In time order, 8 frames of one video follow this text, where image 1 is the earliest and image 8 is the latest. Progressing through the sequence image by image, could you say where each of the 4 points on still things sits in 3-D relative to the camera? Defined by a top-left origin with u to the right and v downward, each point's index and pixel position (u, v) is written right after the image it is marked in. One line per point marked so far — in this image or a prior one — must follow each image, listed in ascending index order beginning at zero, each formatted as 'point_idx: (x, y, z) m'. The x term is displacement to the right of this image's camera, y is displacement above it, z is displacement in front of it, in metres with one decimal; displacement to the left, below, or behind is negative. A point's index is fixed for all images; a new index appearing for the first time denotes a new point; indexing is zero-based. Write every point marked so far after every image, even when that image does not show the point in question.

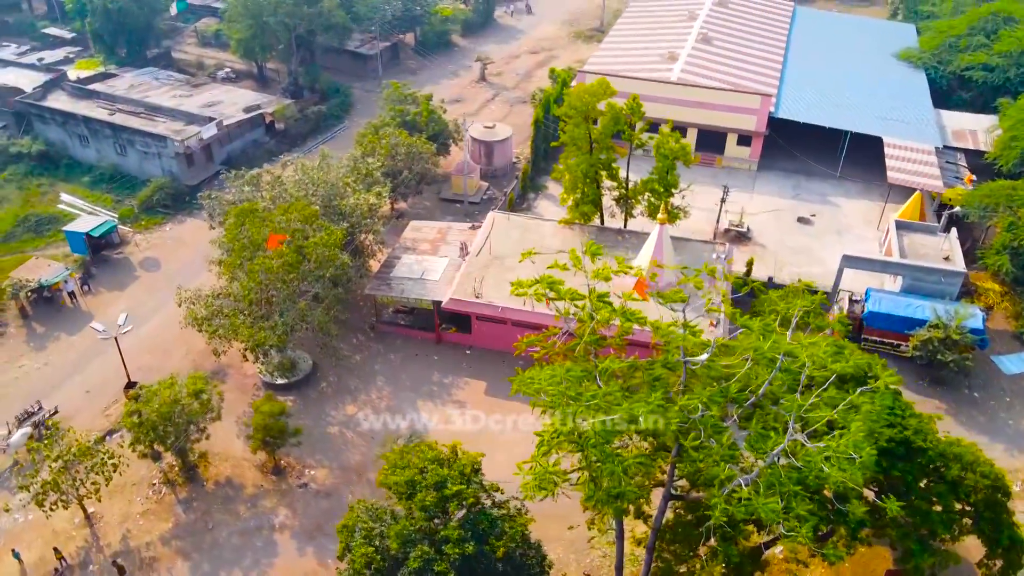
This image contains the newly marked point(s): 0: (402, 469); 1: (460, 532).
0: (-2.1, -3.5, +15.5) m
1: (-1.0, -4.5, +14.6) m
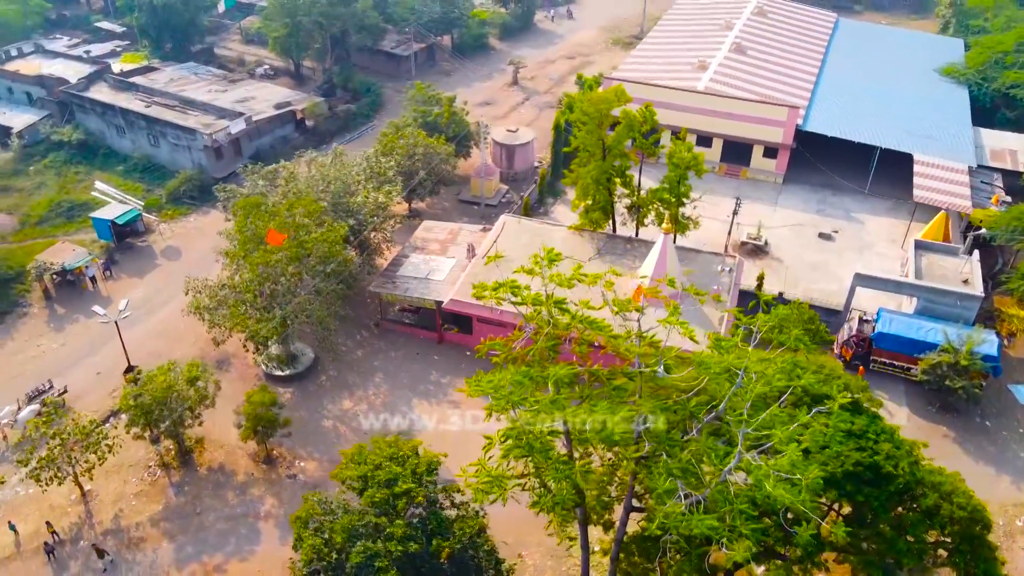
0: (-3.0, -3.5, +15.7) m
1: (-2.0, -4.5, +14.6) m
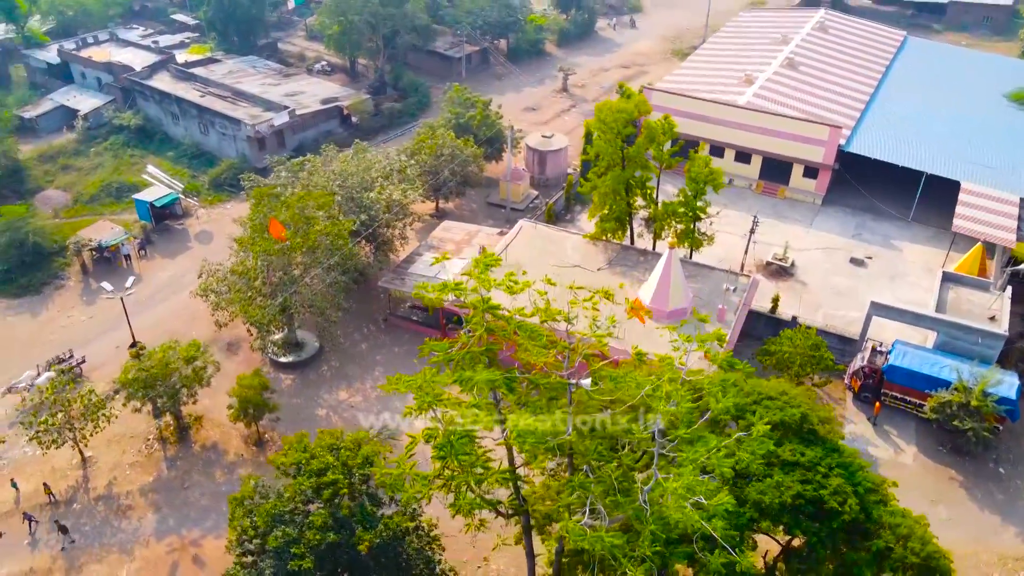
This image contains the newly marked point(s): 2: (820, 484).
0: (-4.4, -3.3, +16.0) m
1: (-3.6, -4.4, +14.9) m
2: (+6.1, -3.9, +15.7) m
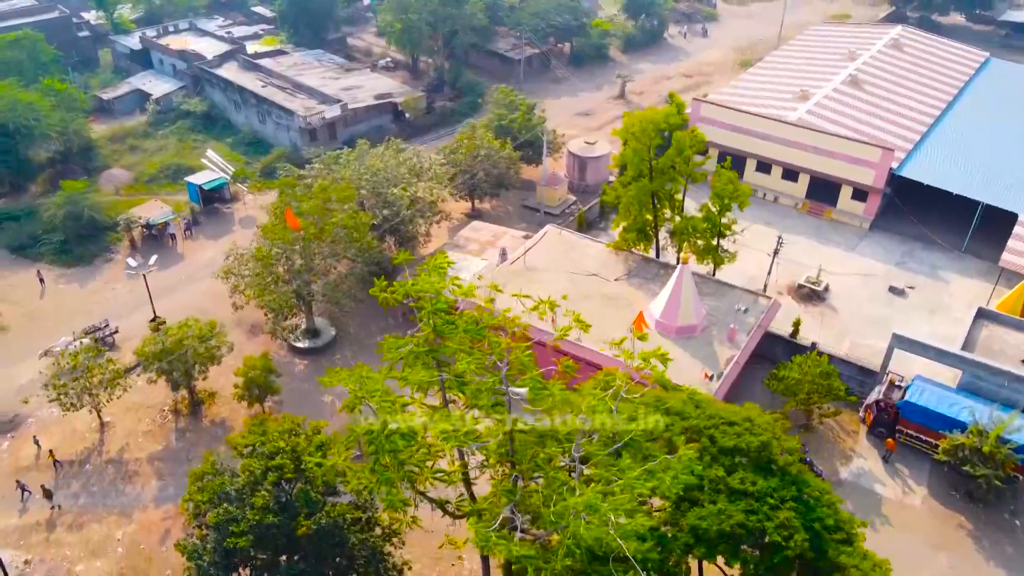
0: (-5.4, -3.1, +16.7) m
1: (-4.8, -4.2, +15.4) m
2: (+4.9, -4.4, +15.3) m
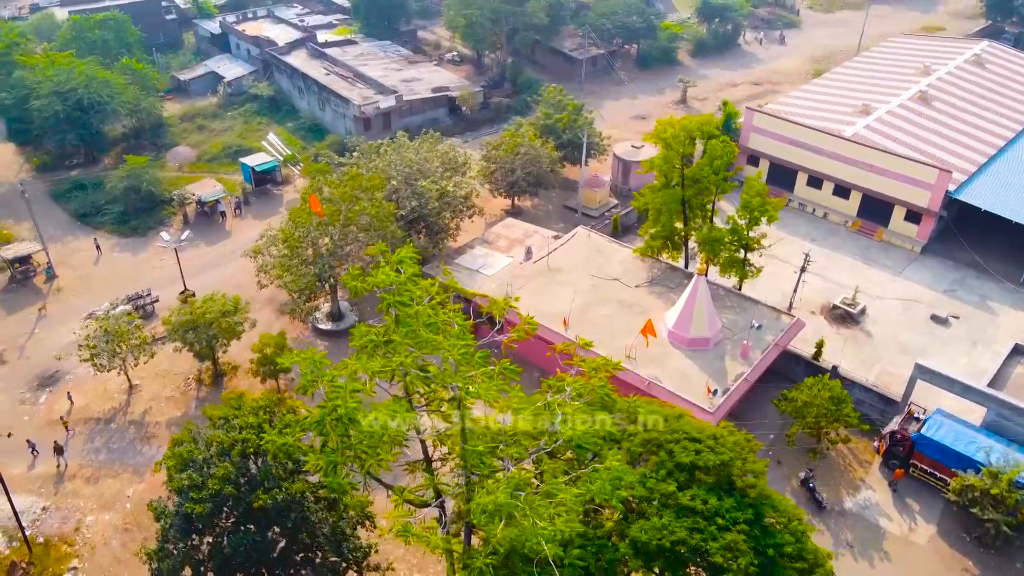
0: (-6.2, -2.6, +17.4) m
1: (-5.8, -3.8, +16.2) m
2: (+3.8, -4.7, +15.0) m
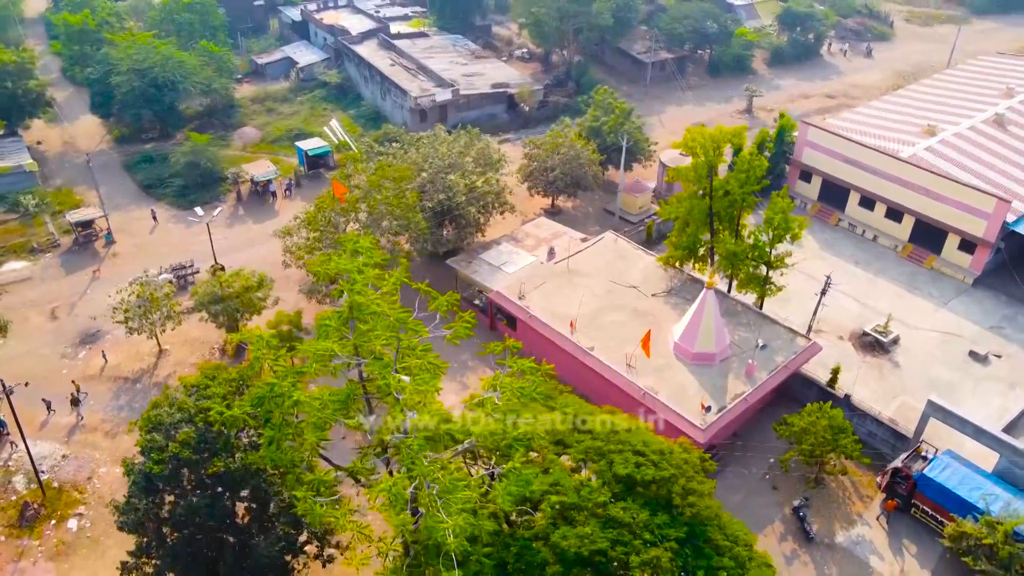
0: (-7.1, -2.1, +18.4) m
1: (-7.0, -3.3, +17.1) m
2: (+2.3, -4.9, +14.9) m
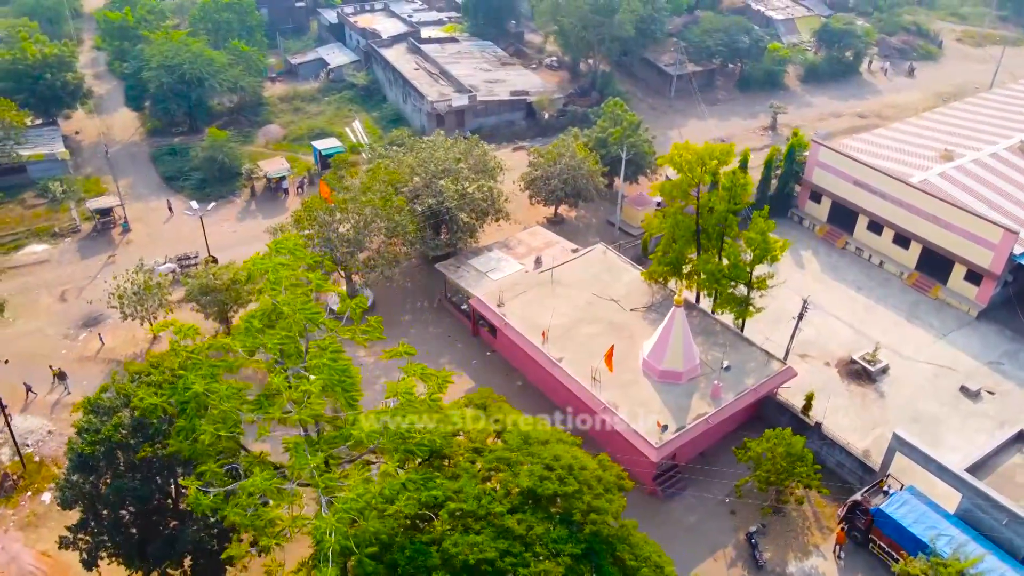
0: (-8.8, -1.9, +19.2) m
1: (-8.8, -3.0, +17.9) m
2: (+0.2, -5.2, +15.0) m
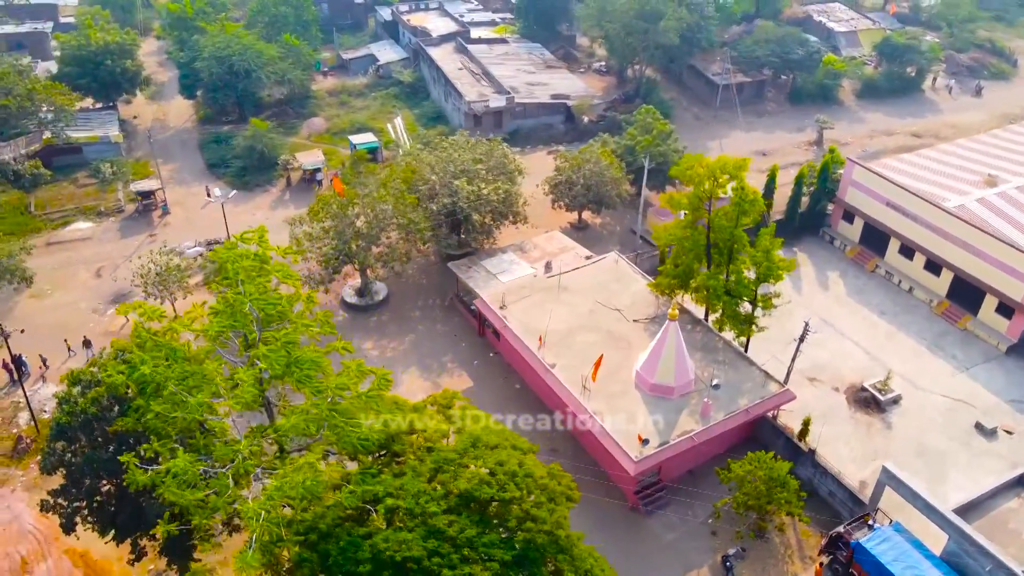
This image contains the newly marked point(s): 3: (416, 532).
0: (-9.6, -1.4, +20.1) m
1: (-9.7, -2.6, +18.8) m
2: (-1.2, -5.3, +15.2) m
3: (-1.8, -4.8, +15.6) m
